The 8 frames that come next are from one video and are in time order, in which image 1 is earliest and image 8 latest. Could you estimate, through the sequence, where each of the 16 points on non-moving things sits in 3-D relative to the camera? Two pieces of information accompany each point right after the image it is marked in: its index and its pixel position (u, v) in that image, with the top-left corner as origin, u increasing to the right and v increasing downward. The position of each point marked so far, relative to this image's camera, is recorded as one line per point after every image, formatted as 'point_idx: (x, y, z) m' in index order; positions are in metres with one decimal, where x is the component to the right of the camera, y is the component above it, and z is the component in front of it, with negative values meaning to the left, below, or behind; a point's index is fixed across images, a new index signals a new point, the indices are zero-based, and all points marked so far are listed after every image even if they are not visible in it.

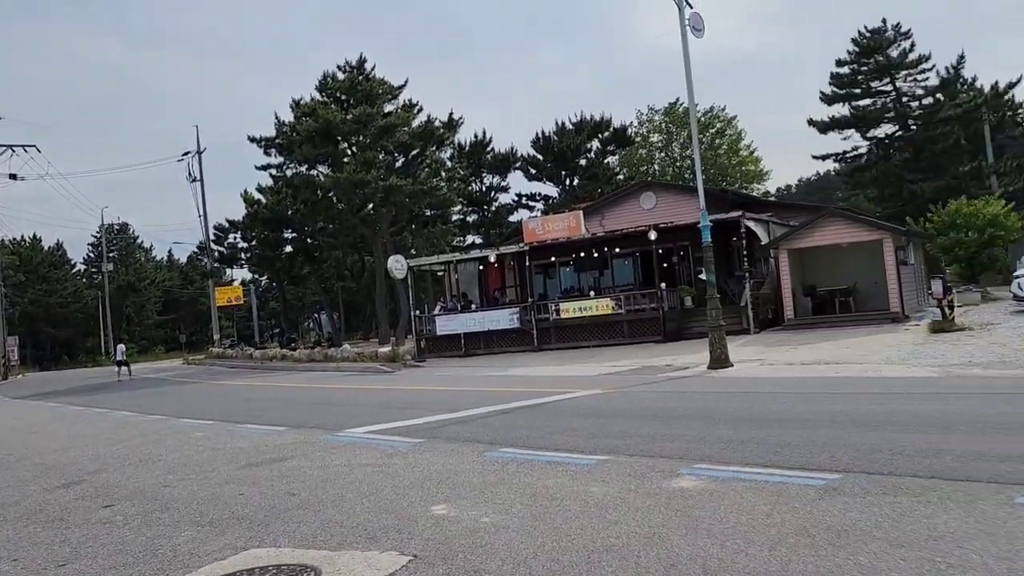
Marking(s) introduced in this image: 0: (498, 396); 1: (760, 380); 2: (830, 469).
0: (-0.3, -1.9, +14.4) m
1: (+4.2, -1.6, +14.1) m
2: (+2.3, -1.3, +6.1) m
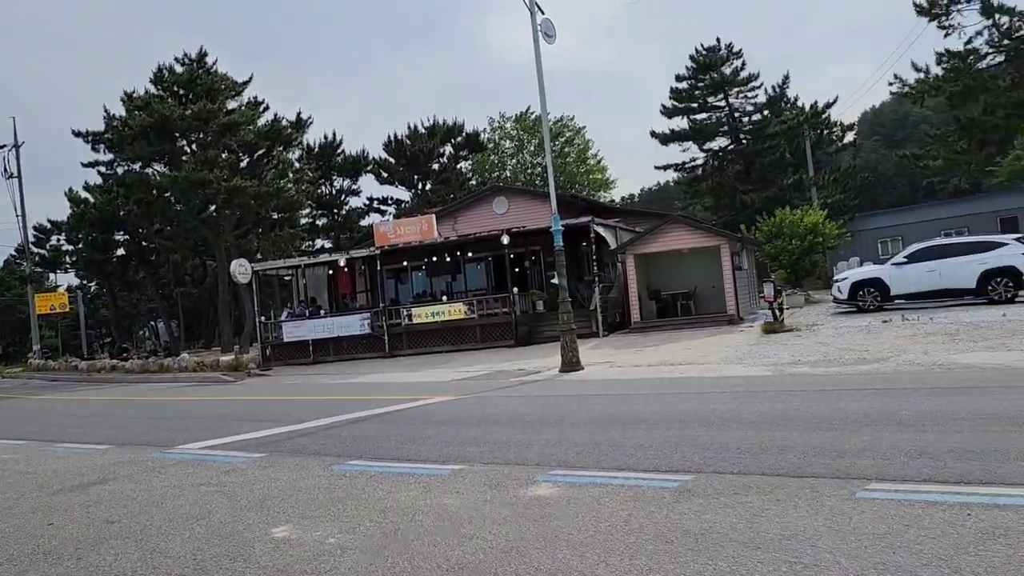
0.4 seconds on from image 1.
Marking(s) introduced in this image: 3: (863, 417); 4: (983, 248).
0: (-2.7, -2.0, +13.9) m
1: (+1.7, -1.6, +14.4) m
2: (+1.3, -1.4, +6.2) m
3: (+3.2, -1.2, +7.6) m
4: (+11.1, +0.9, +19.5) m
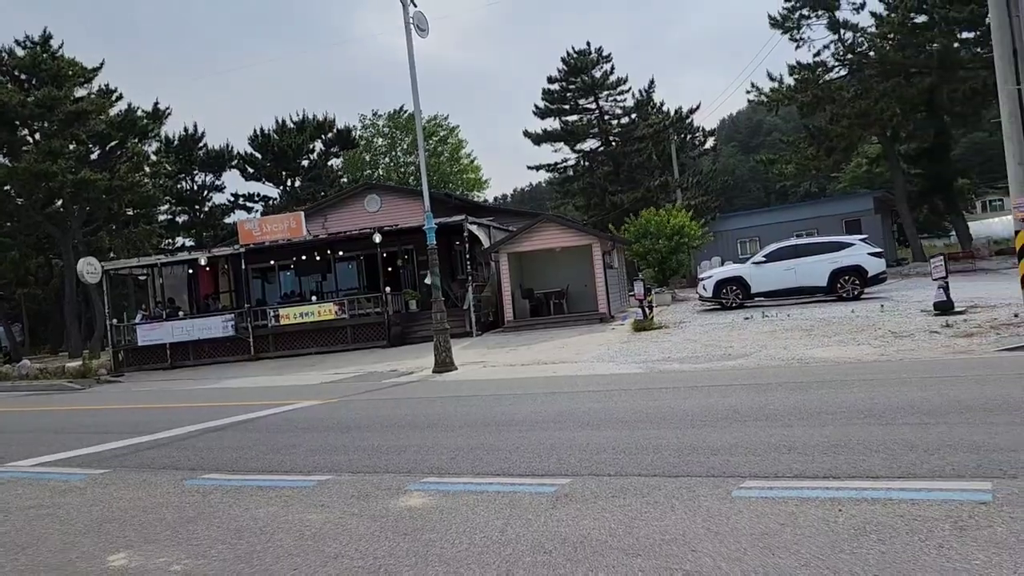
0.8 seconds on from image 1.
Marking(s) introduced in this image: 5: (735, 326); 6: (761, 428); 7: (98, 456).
0: (-4.8, -2.0, +13.1) m
1: (-0.5, -1.6, +14.2) m
2: (+0.3, -1.3, +6.0) m
3: (+2.0, -1.2, +7.8) m
4: (+8.0, +1.0, +20.7) m
5: (+4.7, -0.8, +17.5) m
6: (+2.1, -1.2, +6.9) m
7: (-4.4, -1.8, +8.9) m
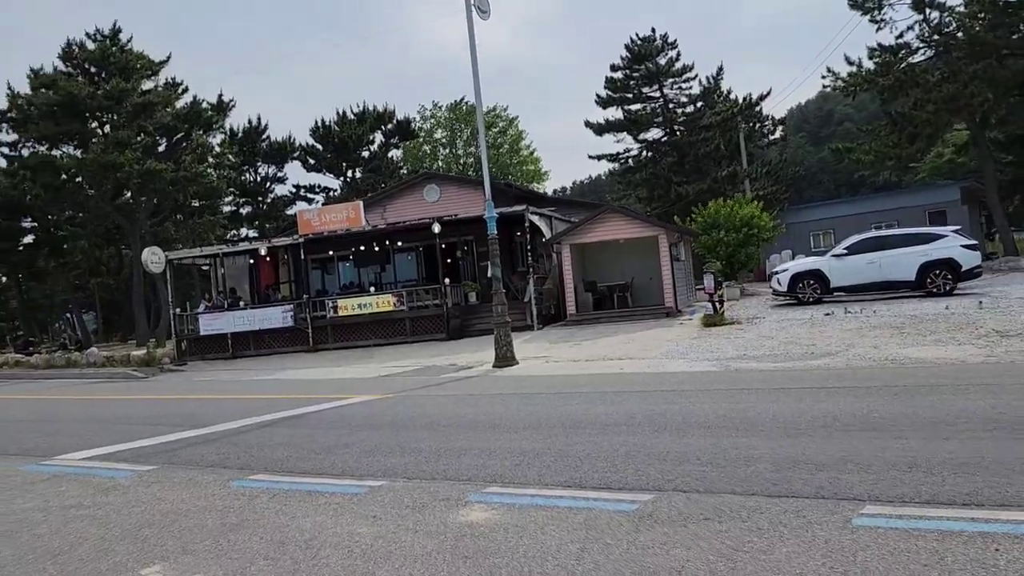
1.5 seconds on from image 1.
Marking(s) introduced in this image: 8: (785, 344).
0: (-3.8, -1.8, +12.7) m
1: (+0.5, -1.5, +13.5) m
2: (+0.8, -1.3, +5.3) m
3: (+2.6, -1.1, +6.9) m
4: (+9.5, +1.1, +19.3) m
5: (+6.0, -0.7, +16.4) m
6: (+2.6, -1.1, +6.1) m
7: (-3.7, -1.7, +8.5) m
8: (+4.8, -1.0, +14.5) m
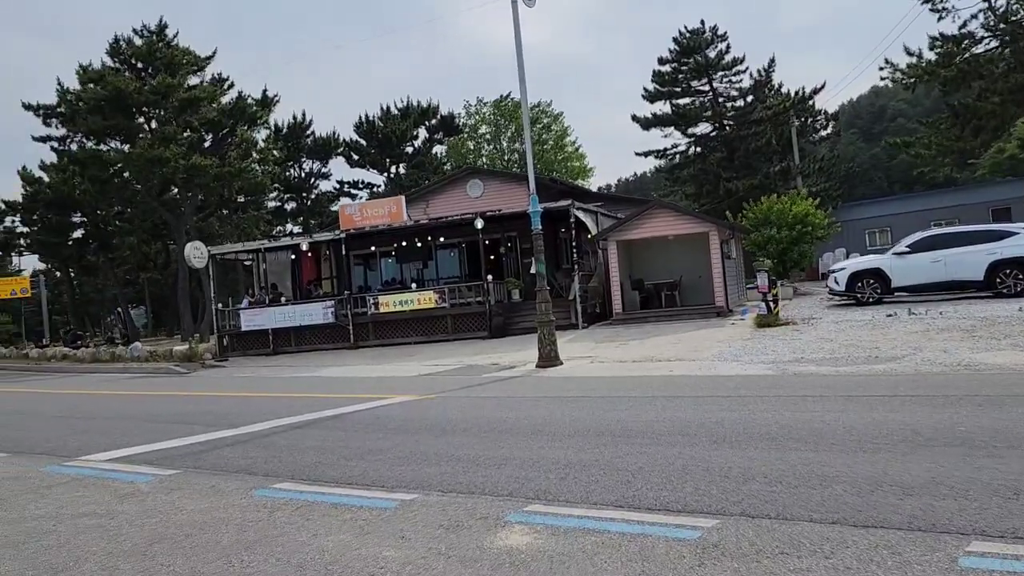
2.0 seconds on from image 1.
0: (-3.2, -1.7, +12.3) m
1: (+1.2, -1.4, +12.9) m
2: (+1.1, -1.3, +4.7) m
3: (+3.0, -1.1, +6.2) m
4: (+10.5, +1.1, +18.3) m
5: (+6.8, -0.7, +15.5) m
6: (+2.9, -1.1, +5.4) m
7: (-3.3, -1.6, +8.1) m
8: (+5.5, -1.0, +13.7) m
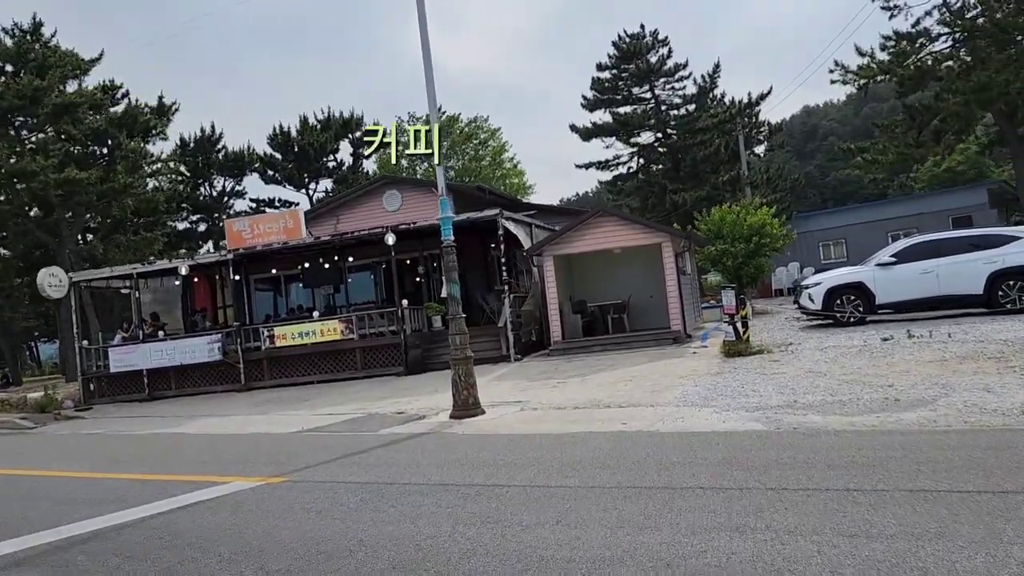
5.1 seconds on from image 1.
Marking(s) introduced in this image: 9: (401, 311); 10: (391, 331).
0: (-4.3, -2.1, +8.6) m
1: (+0.1, -1.8, +9.5) m
2: (+0.4, -1.4, +1.2) m
3: (+2.2, -1.2, +2.9) m
4: (+8.9, +0.8, +15.5) m
5: (+5.4, -1.0, +12.4) m
6: (+2.2, -1.2, +2.0) m
7: (-4.2, -1.9, +4.3) m
8: (+4.3, -1.2, +10.5) m
9: (-2.6, -0.5, +19.4) m
10: (-2.8, -1.0, +19.6) m
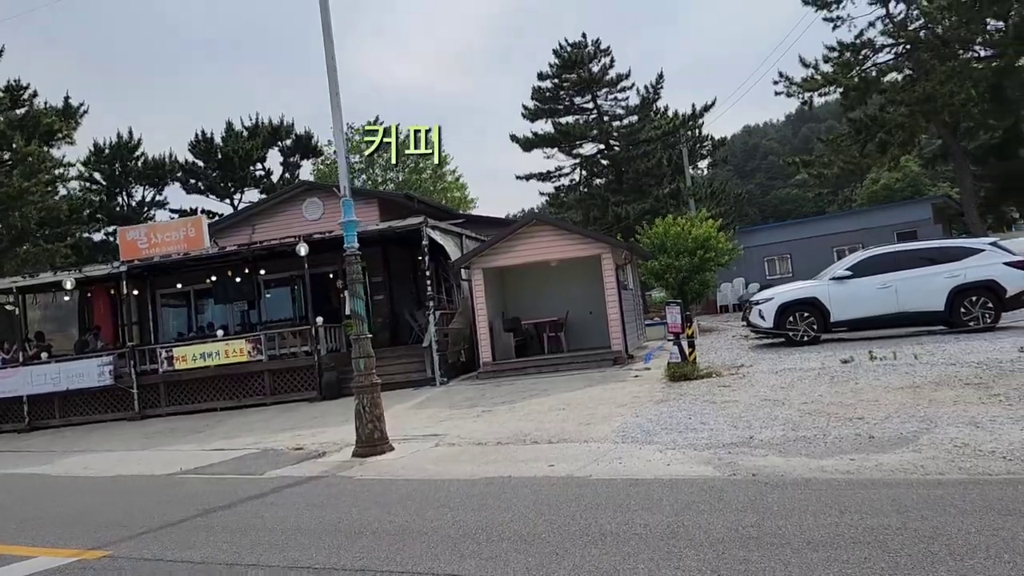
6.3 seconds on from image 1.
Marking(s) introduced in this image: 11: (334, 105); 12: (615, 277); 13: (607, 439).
0: (-5.1, -2.2, +6.6) m
1: (-0.9, -1.9, +7.7) m
2: (0.0, -1.3, -0.4) m
3: (+1.7, -1.2, +1.3) m
4: (+7.6, +0.5, +14.3) m
5: (+4.3, -1.2, +11.1) m
6: (+1.8, -1.2, +0.5) m
7: (-4.7, -1.9, +2.4) m
8: (+3.3, -1.4, +9.1) m
9: (-4.1, -0.9, +17.5) m
10: (-4.4, -1.4, +17.7) m
11: (-2.4, +2.5, +11.2) m
12: (+2.1, +0.2, +17.1) m
13: (+1.1, -1.7, +9.5) m
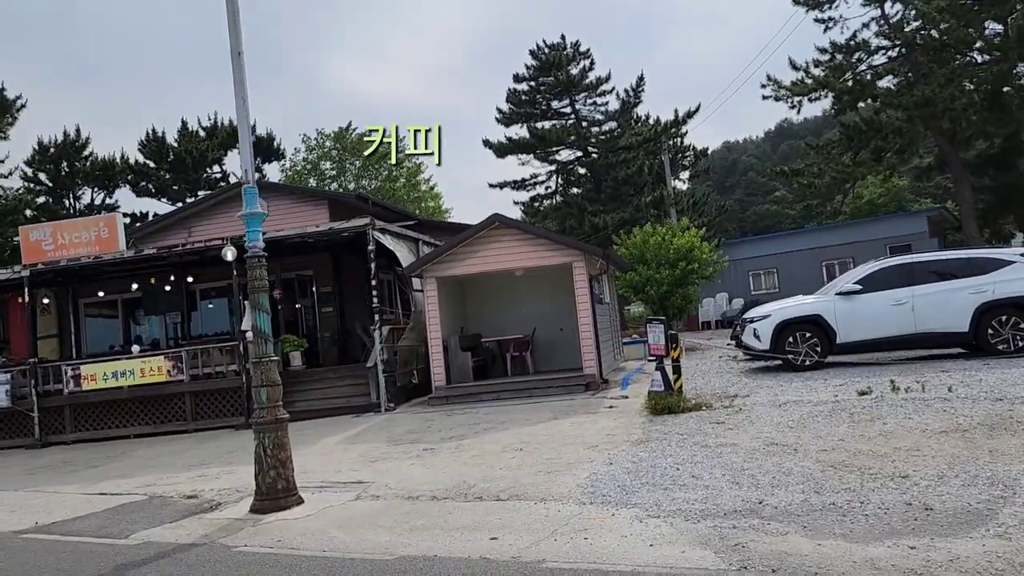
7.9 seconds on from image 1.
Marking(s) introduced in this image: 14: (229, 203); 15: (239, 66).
0: (-5.6, -2.2, +4.2) m
1: (-1.4, -2.0, +5.5) m
2: (-0.3, -1.3, -2.6) m
3: (+1.4, -1.2, -0.8) m
4: (+6.9, +0.3, +12.4) m
5: (+3.7, -1.3, +9.0) m
6: (+1.4, -1.2, -1.7) m
7: (-5.1, -1.9, +0.1) m
8: (+2.7, -1.5, +7.0) m
9: (-4.9, -1.1, +15.3) m
10: (-5.1, -1.5, +15.4) m
11: (-3.0, +2.4, +9.0) m
12: (+1.4, 0.0, +14.9) m
13: (+0.5, -1.8, +7.3) m
14: (-6.8, +2.0, +20.1) m
15: (-2.9, +2.4, +9.0) m
